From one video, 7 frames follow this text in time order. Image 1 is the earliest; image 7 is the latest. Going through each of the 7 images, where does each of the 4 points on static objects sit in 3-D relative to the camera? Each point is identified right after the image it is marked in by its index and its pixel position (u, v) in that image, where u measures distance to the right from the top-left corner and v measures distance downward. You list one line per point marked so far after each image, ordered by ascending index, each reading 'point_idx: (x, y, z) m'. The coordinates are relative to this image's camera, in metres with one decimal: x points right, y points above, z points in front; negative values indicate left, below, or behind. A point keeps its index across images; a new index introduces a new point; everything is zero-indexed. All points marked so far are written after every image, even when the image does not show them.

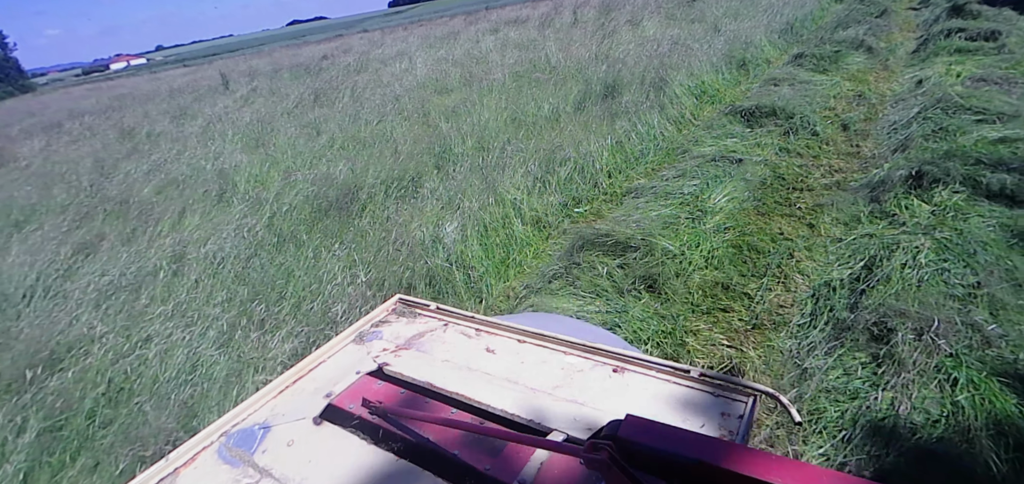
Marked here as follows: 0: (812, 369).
0: (+1.1, -0.5, +2.1) m
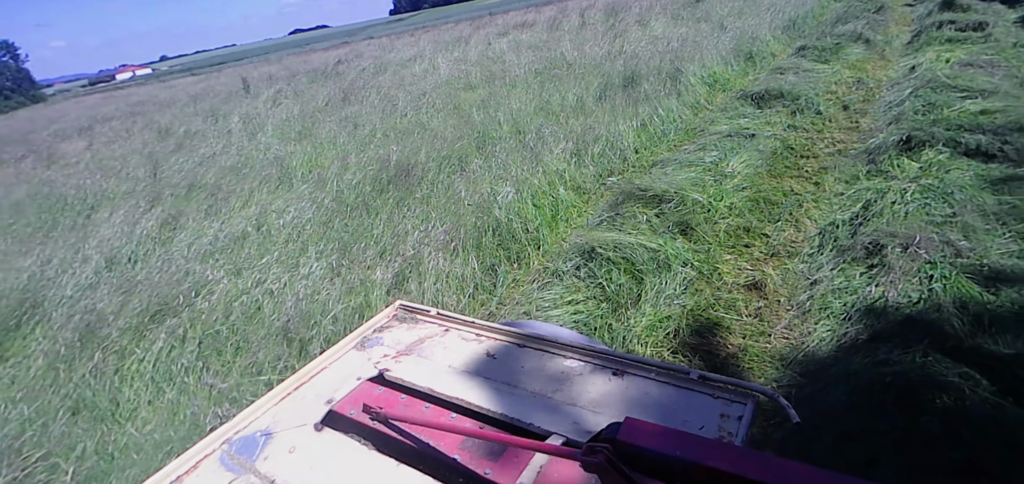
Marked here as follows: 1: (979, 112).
0: (+1.4, -0.2, +2.6) m
1: (+3.2, +0.9, +4.0) m
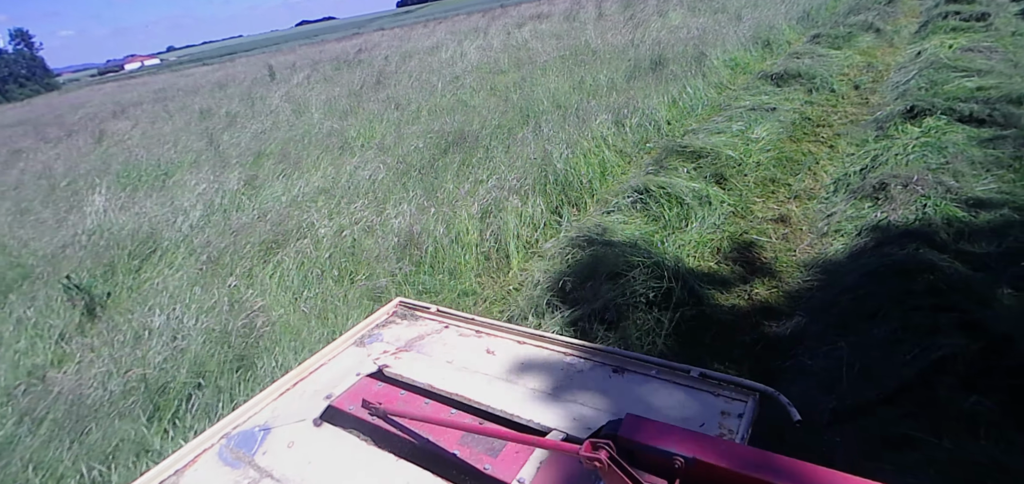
0: (+1.8, +0.2, +3.2) m
1: (+3.6, +1.2, +4.6) m
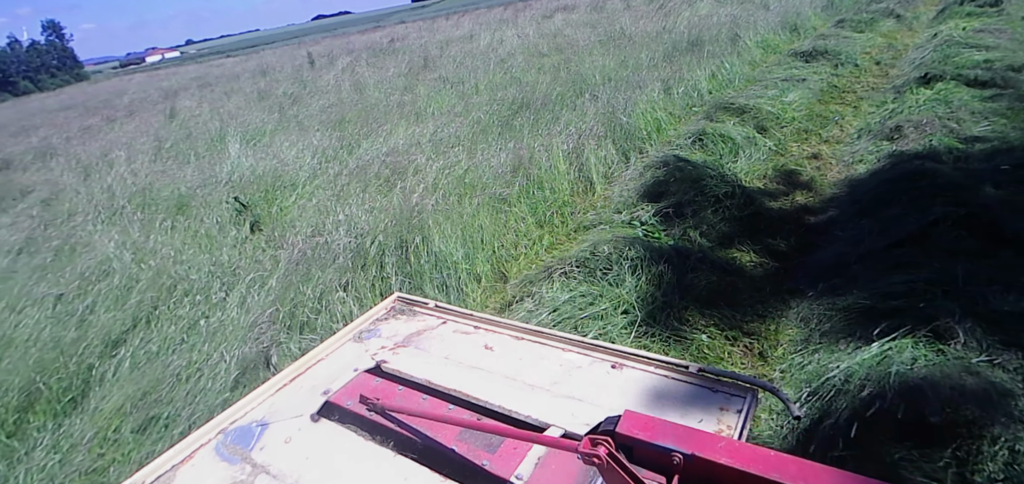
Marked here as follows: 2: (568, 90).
0: (+2.4, +0.6, +4.0) m
1: (+4.3, +1.7, +5.3) m
2: (+0.6, +1.7, +6.6) m
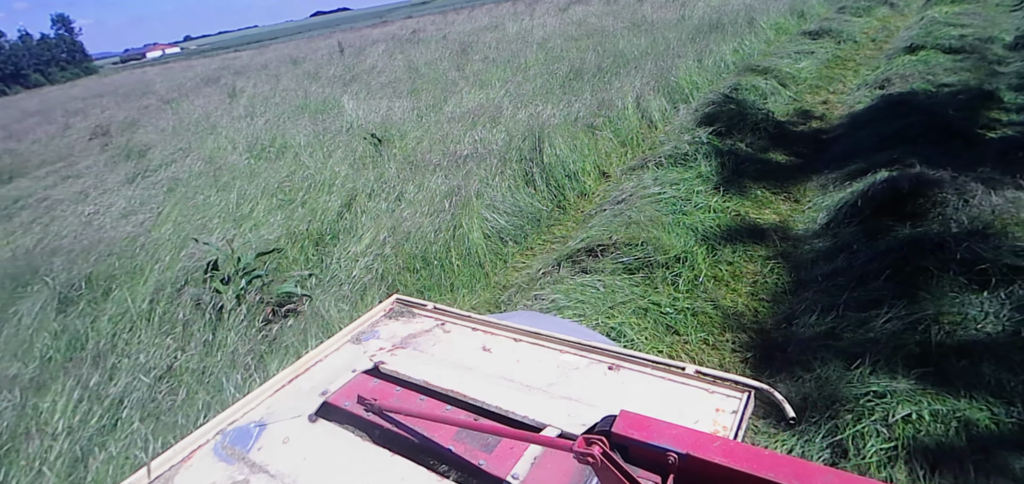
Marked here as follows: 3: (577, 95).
0: (+3.1, +1.3, +5.3) m
1: (+5.0, +2.3, +6.5) m
2: (+1.4, +2.4, +7.9) m
3: (+0.7, +1.5, +6.1) m
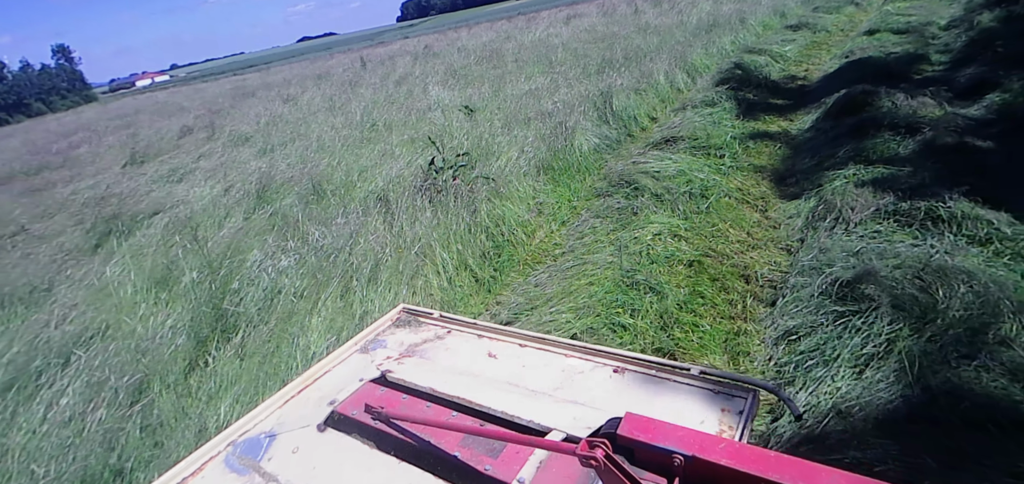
0: (+3.9, +2.1, +7.1) m
1: (+5.7, +3.2, +8.4) m
2: (+2.0, +3.1, +9.7) m
3: (+1.4, +2.2, +7.9) m
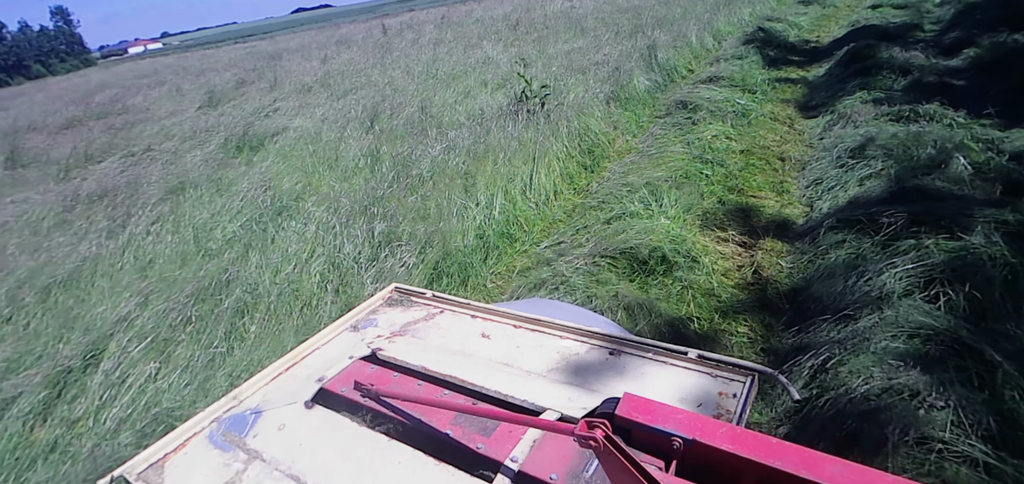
0: (+4.6, +3.0, +8.2) m
1: (+6.4, +4.0, +9.6) m
2: (+2.8, +4.0, +10.8) m
3: (+2.2, +3.1, +9.0) m
